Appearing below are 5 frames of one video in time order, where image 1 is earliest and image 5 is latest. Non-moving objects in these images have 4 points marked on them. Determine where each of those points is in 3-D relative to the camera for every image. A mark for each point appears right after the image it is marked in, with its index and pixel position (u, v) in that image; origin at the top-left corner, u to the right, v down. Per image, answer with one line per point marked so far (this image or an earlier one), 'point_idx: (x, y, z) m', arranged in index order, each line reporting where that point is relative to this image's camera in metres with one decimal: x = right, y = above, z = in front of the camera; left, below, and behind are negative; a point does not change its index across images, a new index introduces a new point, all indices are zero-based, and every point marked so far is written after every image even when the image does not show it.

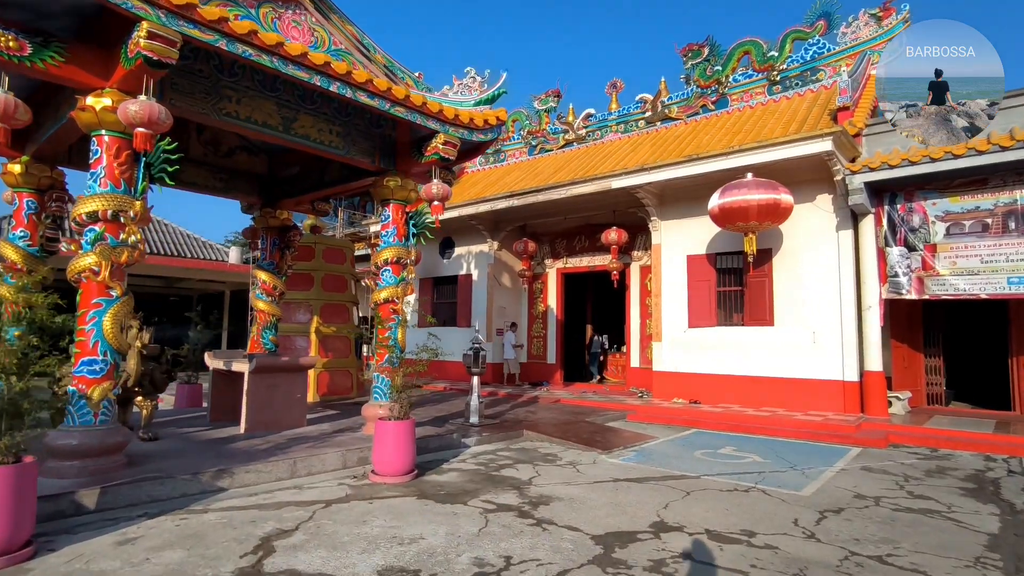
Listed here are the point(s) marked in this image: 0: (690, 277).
0: (+3.0, +0.2, +9.8) m
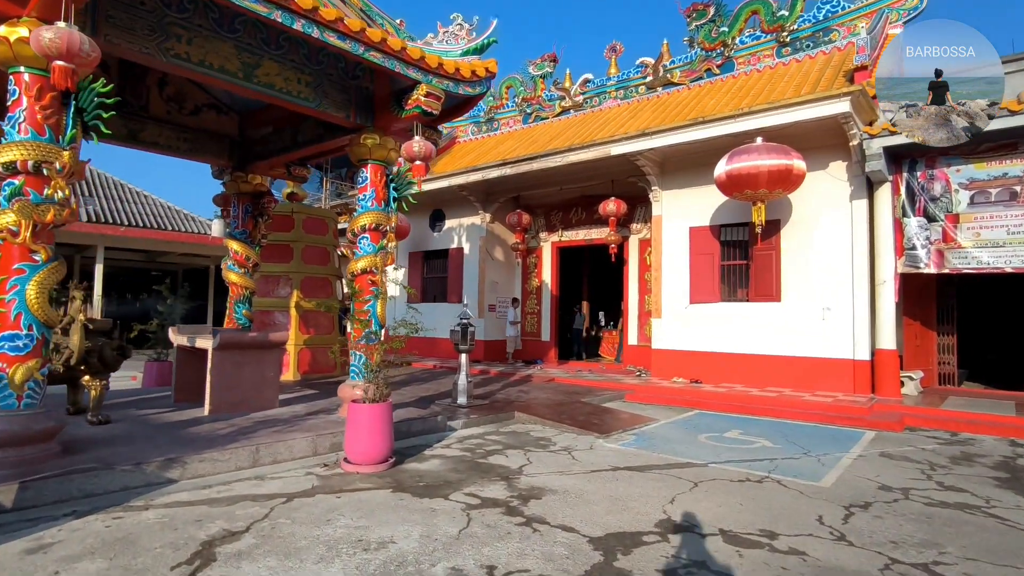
0: (+2.9, +0.6, +9.3) m
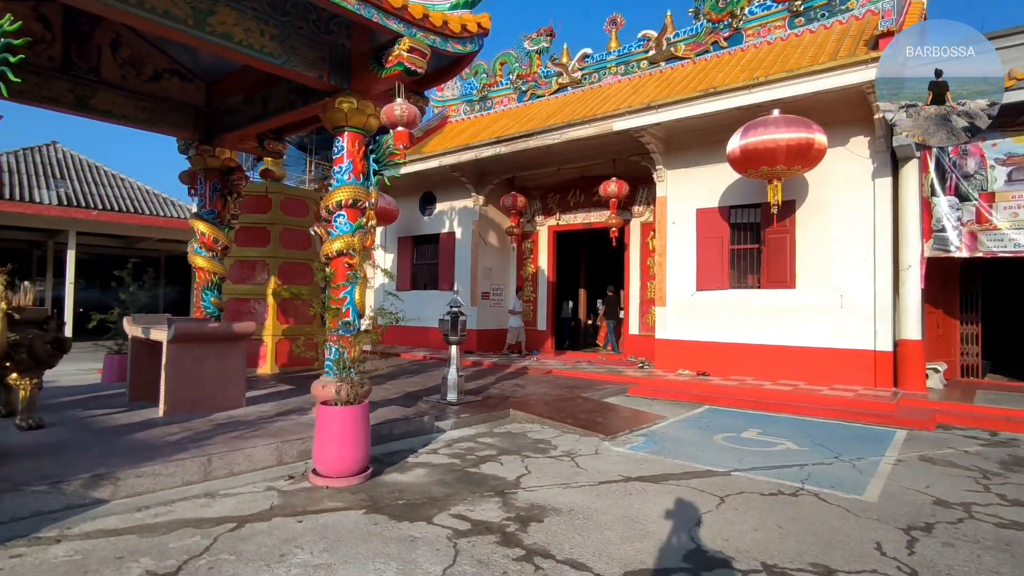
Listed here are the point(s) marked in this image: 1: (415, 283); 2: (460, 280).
0: (+2.8, +0.8, +8.7) m
1: (-2.2, +0.1, +12.9) m
2: (-1.0, +0.2, +11.8) m
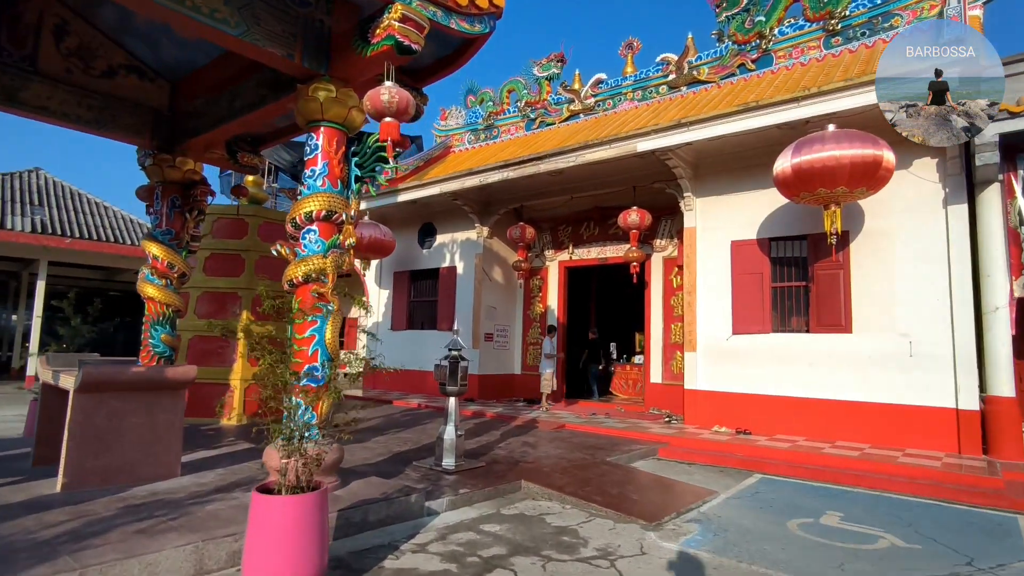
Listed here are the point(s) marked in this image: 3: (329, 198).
0: (+2.9, +0.2, +7.6) m
1: (-2.1, -0.7, +11.8) m
2: (-0.9, -0.6, +10.6) m
3: (-1.2, +0.6, +3.9) m
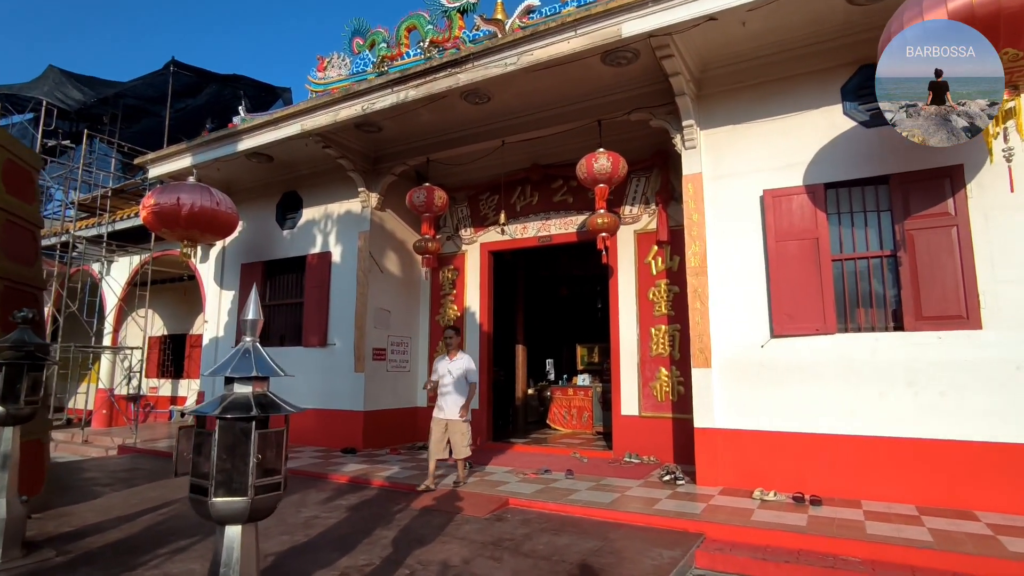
0: (+2.2, +0.4, +4.8) m
1: (-3.4, -0.7, +8.1) m
2: (-2.2, -0.5, +7.1) m
3: (-1.3, +0.9, +0.4) m
